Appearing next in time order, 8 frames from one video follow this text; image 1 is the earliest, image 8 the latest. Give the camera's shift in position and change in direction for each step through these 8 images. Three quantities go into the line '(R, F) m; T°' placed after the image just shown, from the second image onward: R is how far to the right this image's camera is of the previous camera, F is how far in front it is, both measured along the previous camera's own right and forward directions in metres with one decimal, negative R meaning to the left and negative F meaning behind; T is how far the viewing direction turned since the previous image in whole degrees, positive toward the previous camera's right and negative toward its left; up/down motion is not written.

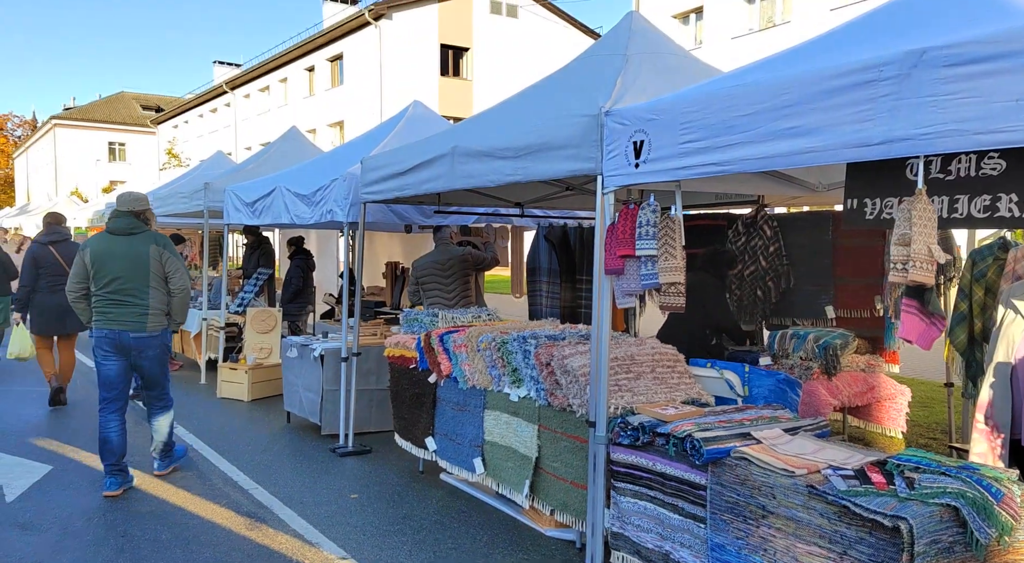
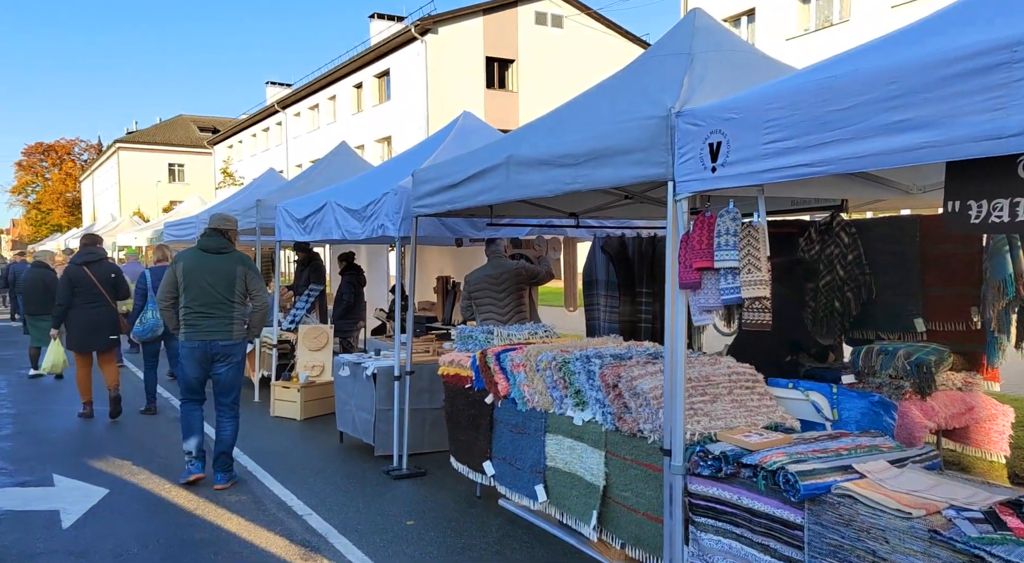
(-0.1, +0.2) m; -3°
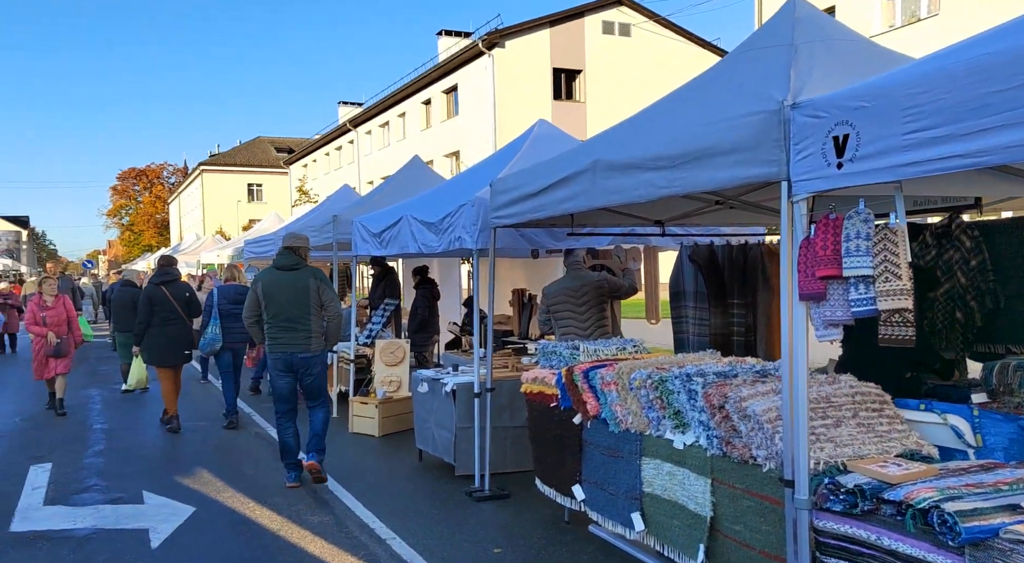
(-0.1, +0.2) m; -5°
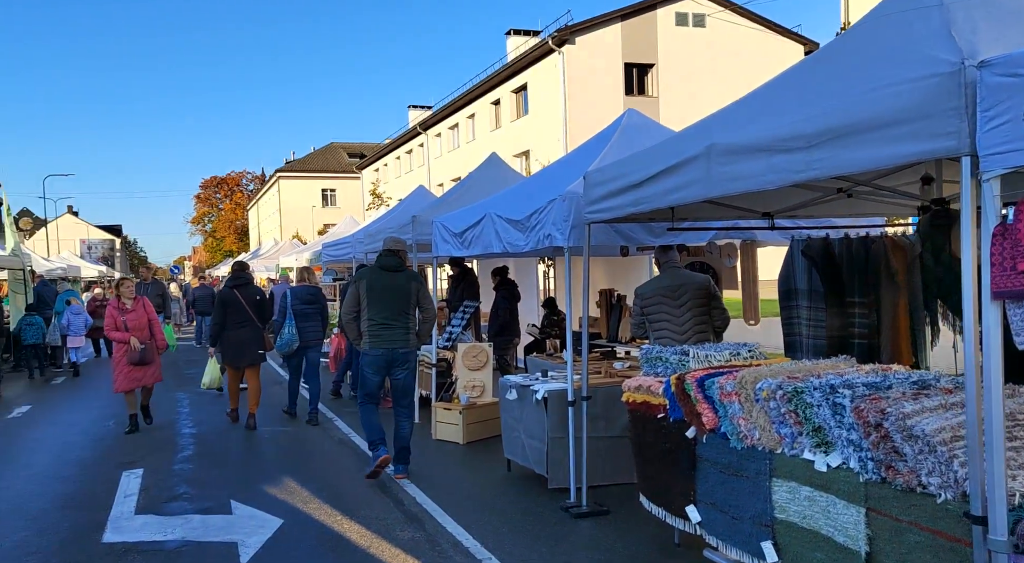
(-0.2, +0.4) m; -5°
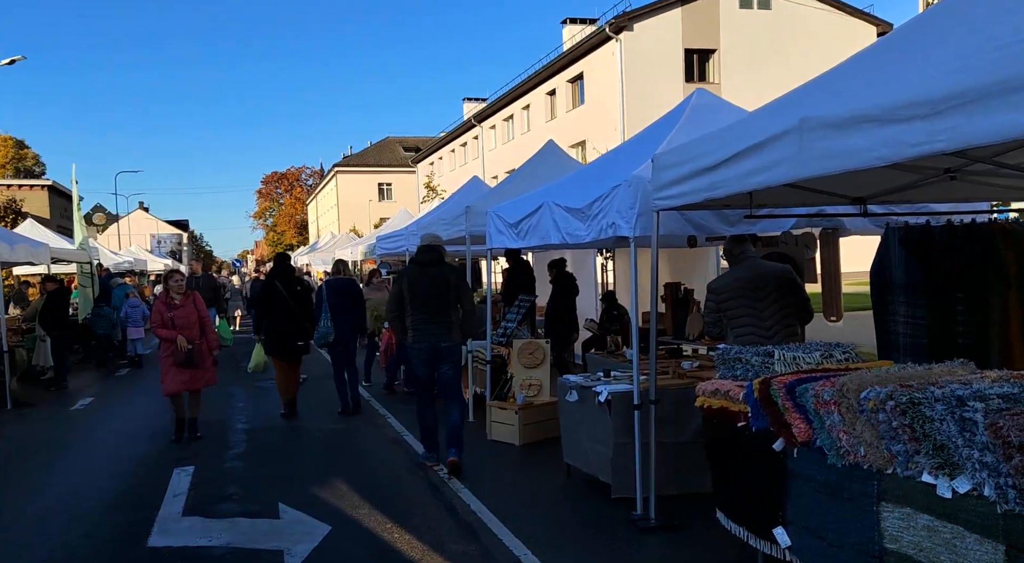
(0.0, +0.4) m; -4°
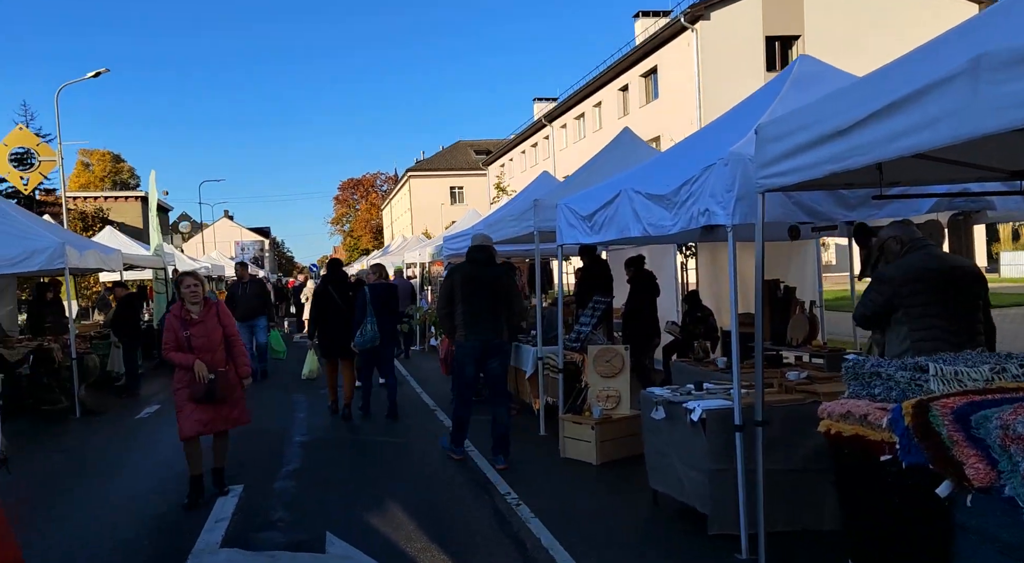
(0.0, +0.7) m; -5°
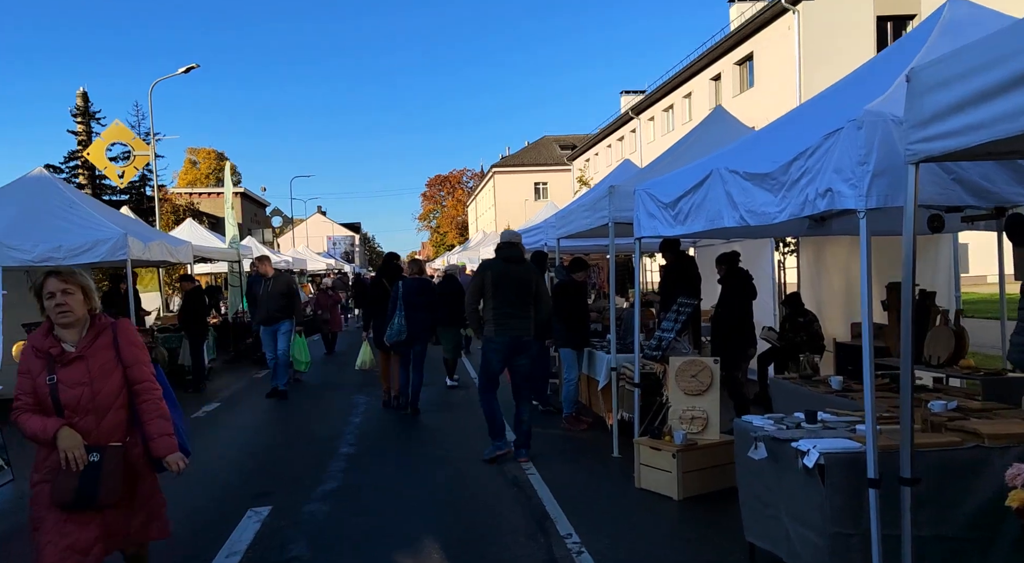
(+0.1, +0.9) m; -6°
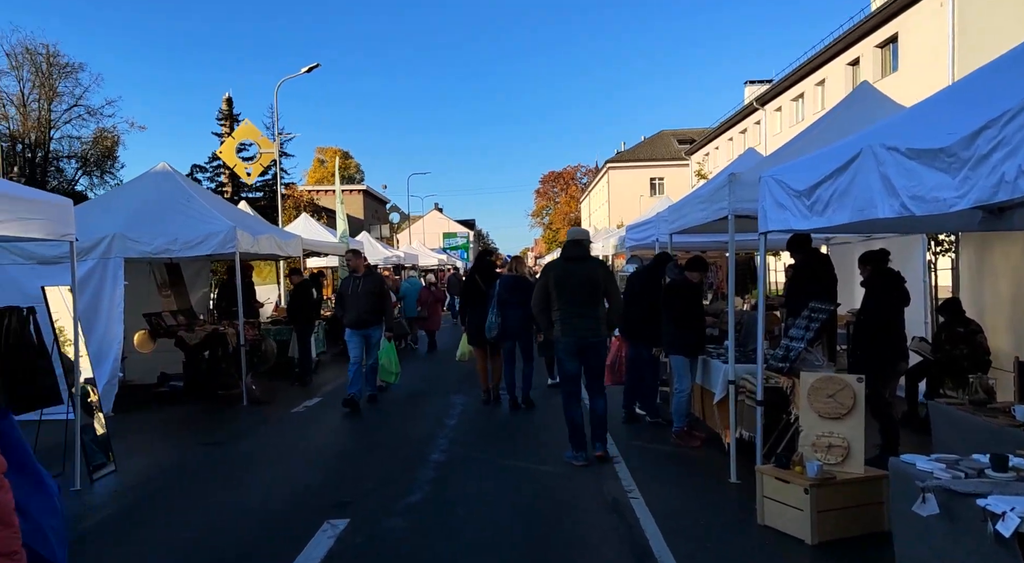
(+0.1, +0.6) m; -8°
